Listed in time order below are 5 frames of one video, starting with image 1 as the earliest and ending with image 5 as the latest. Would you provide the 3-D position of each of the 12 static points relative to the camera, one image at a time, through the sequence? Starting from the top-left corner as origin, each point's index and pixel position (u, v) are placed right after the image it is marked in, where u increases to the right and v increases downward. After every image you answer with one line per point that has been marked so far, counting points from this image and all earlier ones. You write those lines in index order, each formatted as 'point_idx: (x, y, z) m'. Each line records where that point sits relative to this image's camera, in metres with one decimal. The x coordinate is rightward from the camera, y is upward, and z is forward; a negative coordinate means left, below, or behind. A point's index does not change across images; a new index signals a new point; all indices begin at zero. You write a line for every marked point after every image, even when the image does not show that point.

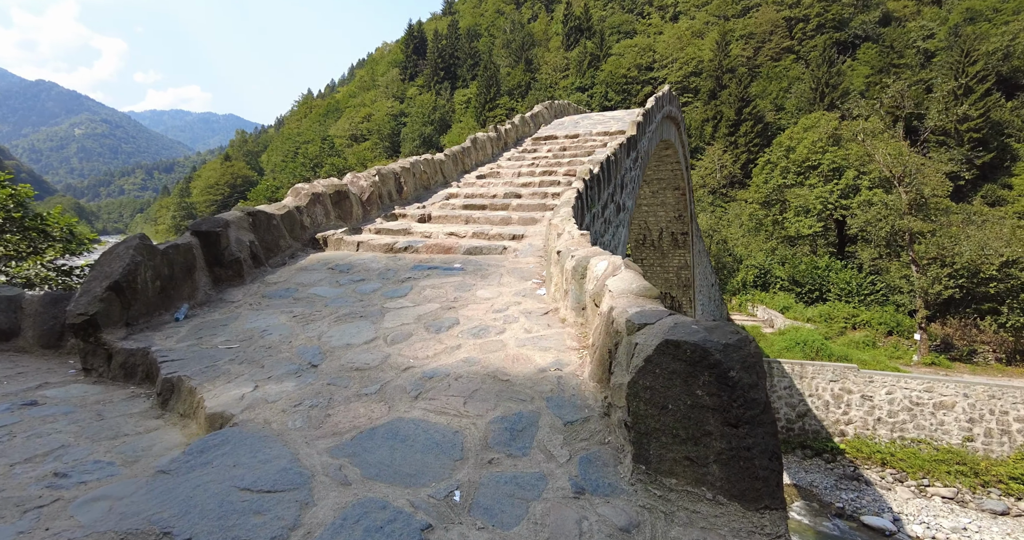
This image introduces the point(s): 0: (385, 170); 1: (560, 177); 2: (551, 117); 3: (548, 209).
0: (-1.8, +1.4, +6.9) m
1: (+0.8, +1.5, +7.9) m
2: (+1.1, +4.2, +13.4) m
3: (+0.5, +0.8, +6.5) m
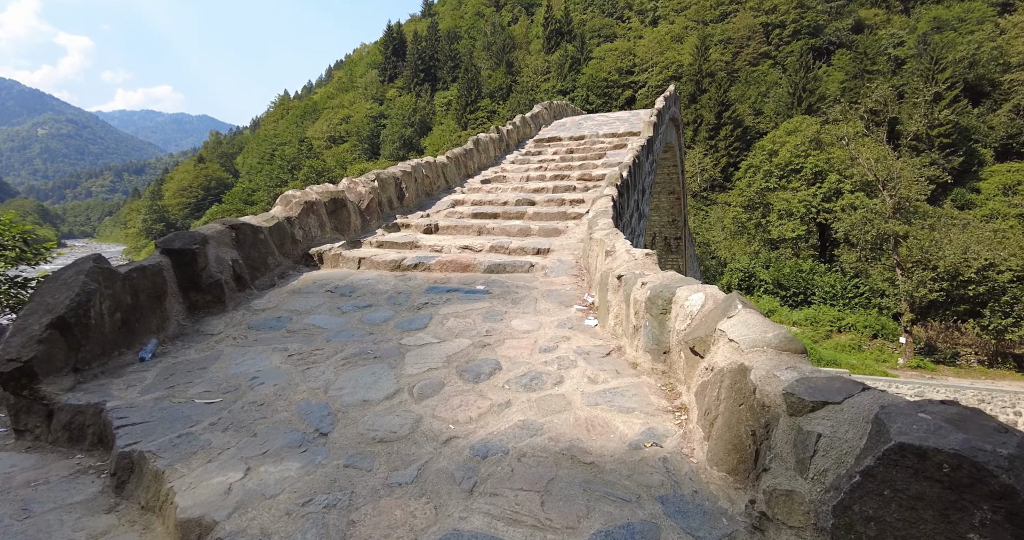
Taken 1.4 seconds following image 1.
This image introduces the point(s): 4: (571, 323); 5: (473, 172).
0: (-1.6, +1.2, +6.2) m
1: (+0.9, +1.3, +7.2) m
2: (+1.0, +4.0, +12.8) m
3: (+0.7, +0.6, +5.9) m
4: (+0.4, -0.4, +3.3) m
5: (-0.7, +1.7, +8.3) m
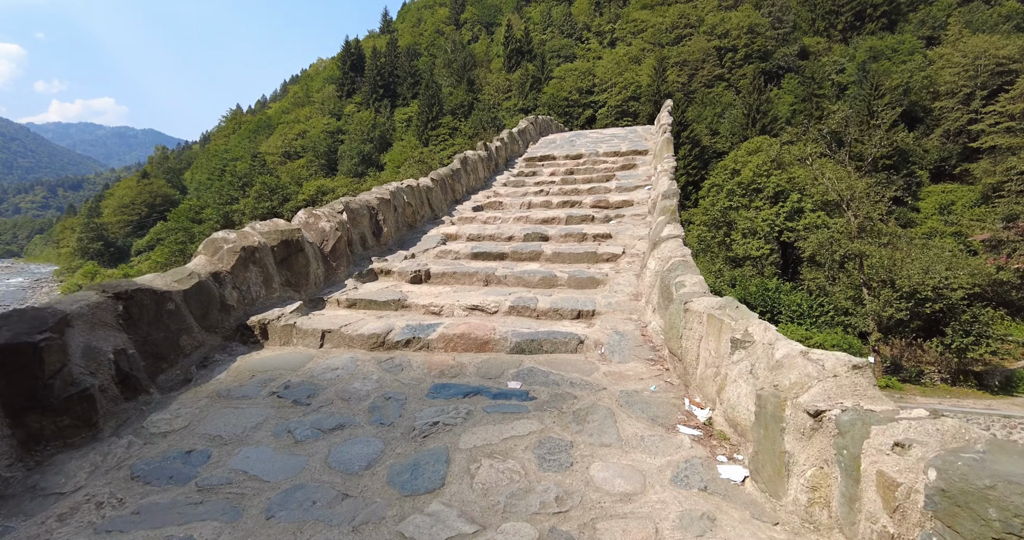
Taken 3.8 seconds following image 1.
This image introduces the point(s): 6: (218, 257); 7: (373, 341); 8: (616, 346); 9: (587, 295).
0: (-1.5, +0.6, +4.7) m
1: (+0.9, +0.7, +5.9) m
2: (+0.6, +3.2, +11.5) m
3: (+0.8, +0.1, +4.5) m
4: (+0.7, -0.8, +1.9) m
5: (-0.7, +1.0, +6.9) m
6: (-2.0, +0.1, +3.4) m
7: (-0.9, -0.5, +3.2) m
8: (+0.6, -0.5, +3.0) m
9: (+0.6, -0.2, +3.8) m
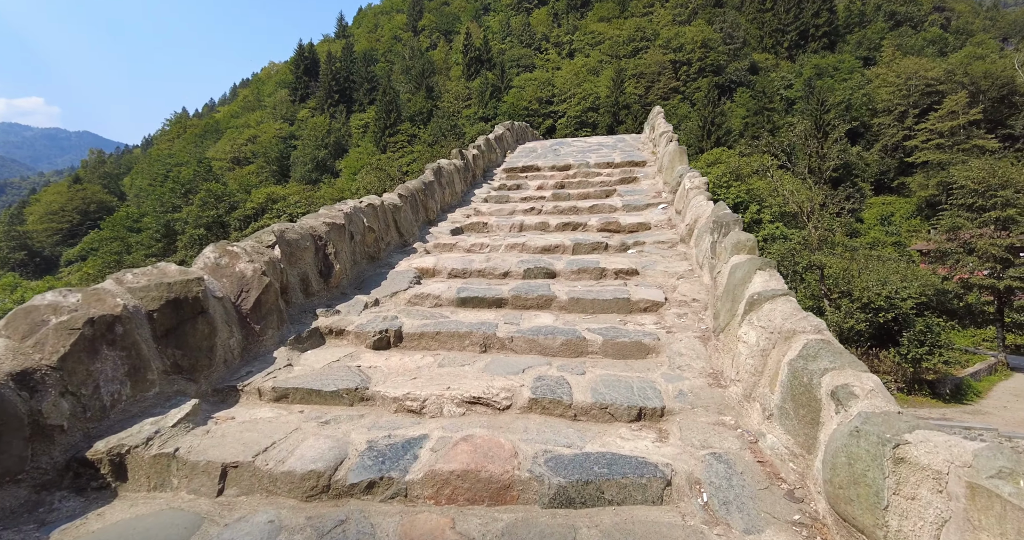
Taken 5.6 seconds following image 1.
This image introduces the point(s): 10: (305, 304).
0: (-1.5, +0.2, +3.3) m
1: (+0.8, +0.3, +4.7) m
2: (0.0, +2.7, +10.3) m
3: (+0.8, -0.3, +3.3) m
4: (+1.0, -1.1, +0.7) m
5: (-0.9, +0.6, +5.6) m
6: (-1.9, -0.3, +2.0) m
7: (-0.8, -0.8, +1.9) m
8: (+0.8, -0.8, +1.8) m
9: (+0.7, -0.6, +2.6) m
10: (-1.4, -0.2, +3.3) m
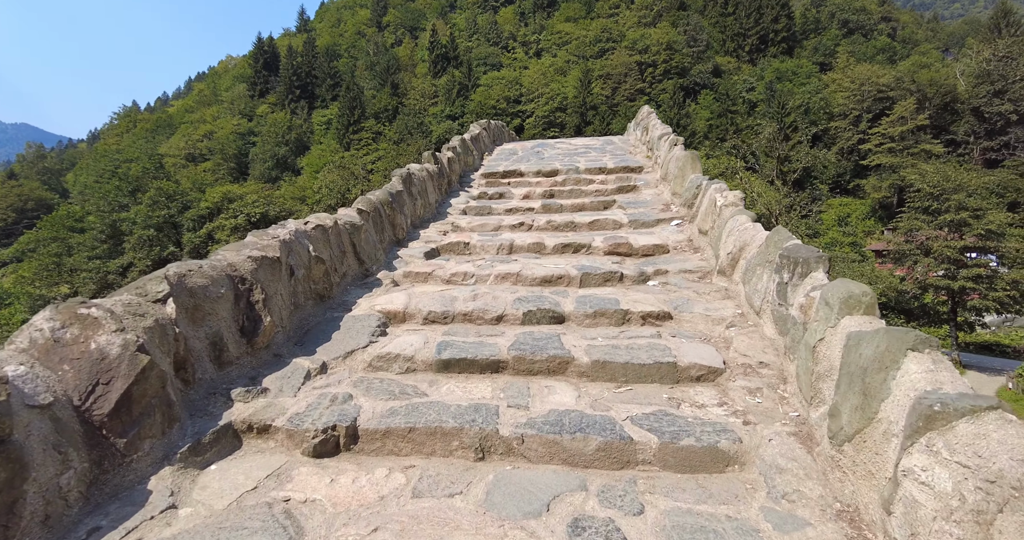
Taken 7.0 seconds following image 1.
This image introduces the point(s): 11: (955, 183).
0: (-1.5, 0.0, +2.2) m
1: (+0.8, 0.0, +3.8) m
2: (-0.5, +2.5, +9.4) m
3: (+0.9, -0.6, +2.4) m
4: (+1.2, -1.4, -0.1) m
5: (-1.0, +0.3, +4.6) m
6: (-1.8, -0.6, +0.9) m
7: (-0.7, -1.1, +0.9) m
8: (+0.9, -1.1, +0.9) m
9: (+0.7, -0.8, +1.6) m
10: (-1.4, -0.5, +2.3) m
11: (+18.2, +3.5, +19.8) m
